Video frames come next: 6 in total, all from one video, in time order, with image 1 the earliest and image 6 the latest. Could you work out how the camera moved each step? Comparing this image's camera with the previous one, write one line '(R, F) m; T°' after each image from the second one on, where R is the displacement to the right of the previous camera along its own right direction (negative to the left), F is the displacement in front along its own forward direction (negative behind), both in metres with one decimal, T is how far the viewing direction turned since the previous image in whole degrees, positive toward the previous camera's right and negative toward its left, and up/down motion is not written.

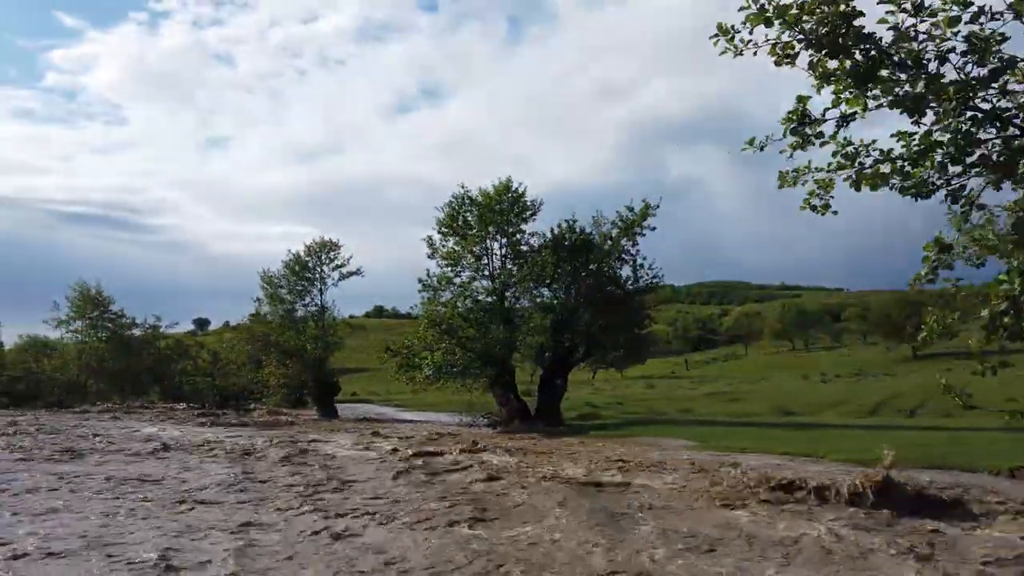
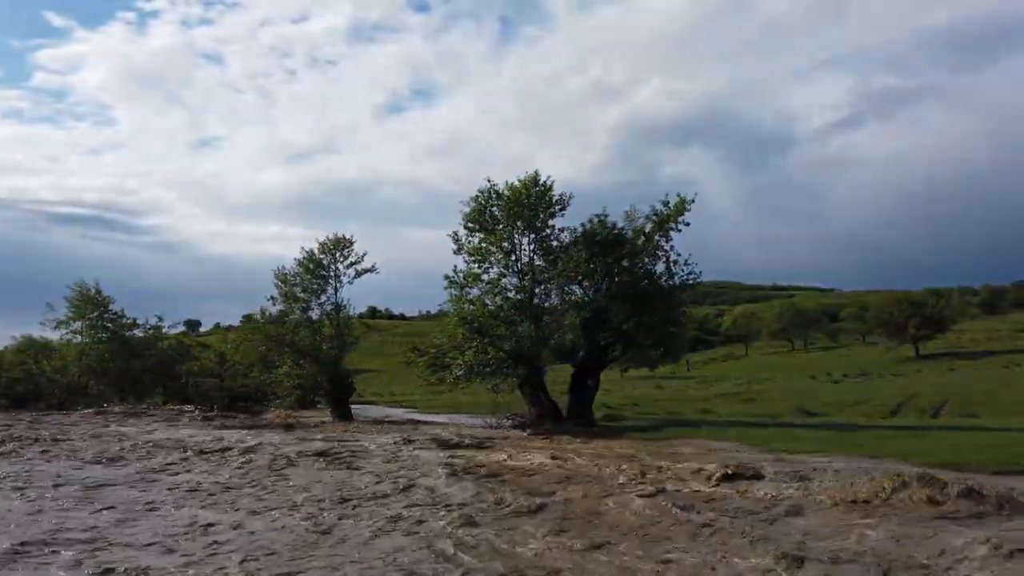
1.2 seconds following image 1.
(-1.4, +1.0) m; +1°
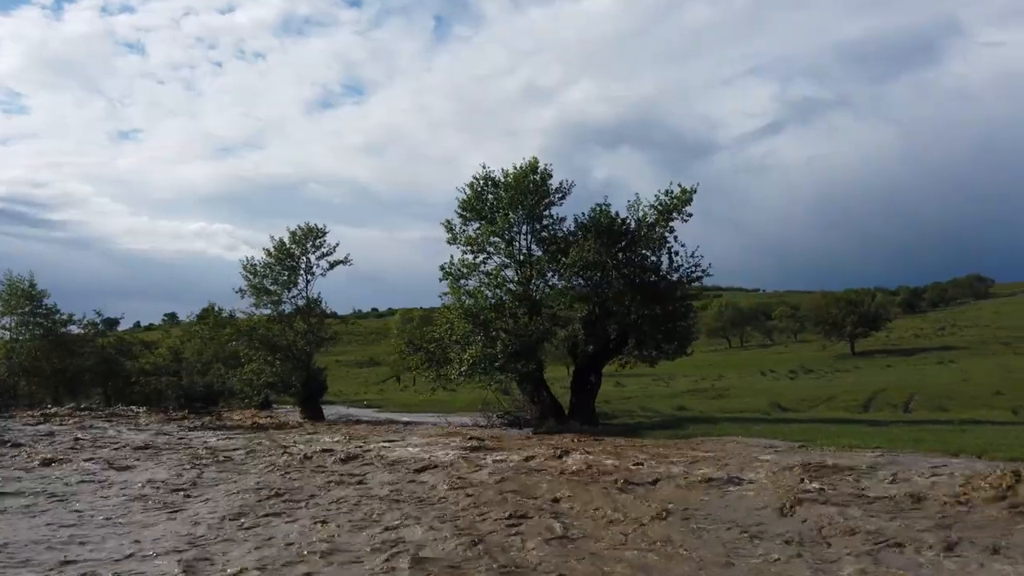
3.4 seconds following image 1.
(-2.4, +1.6) m; +5°
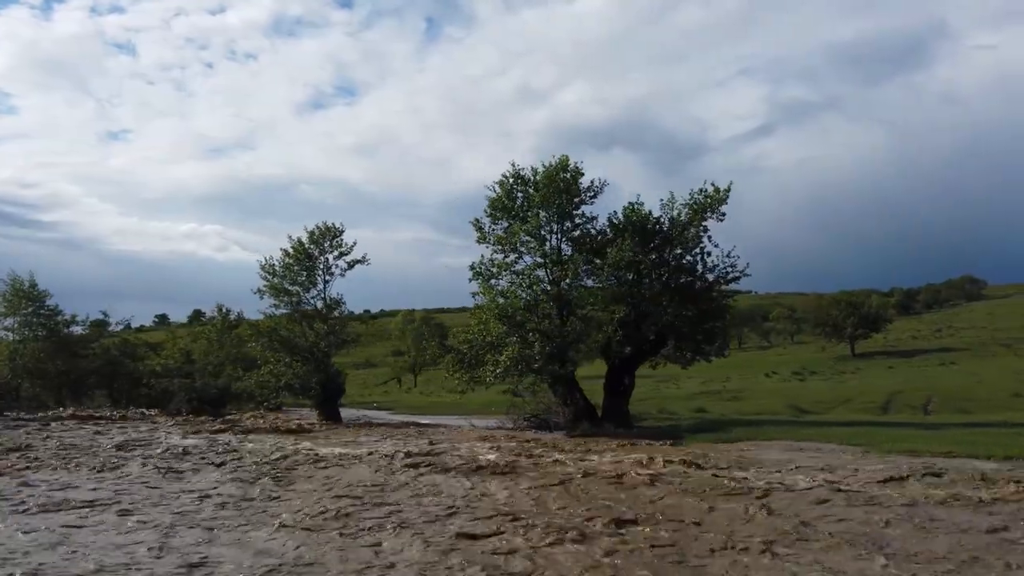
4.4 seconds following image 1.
(-1.4, +0.6) m; +1°
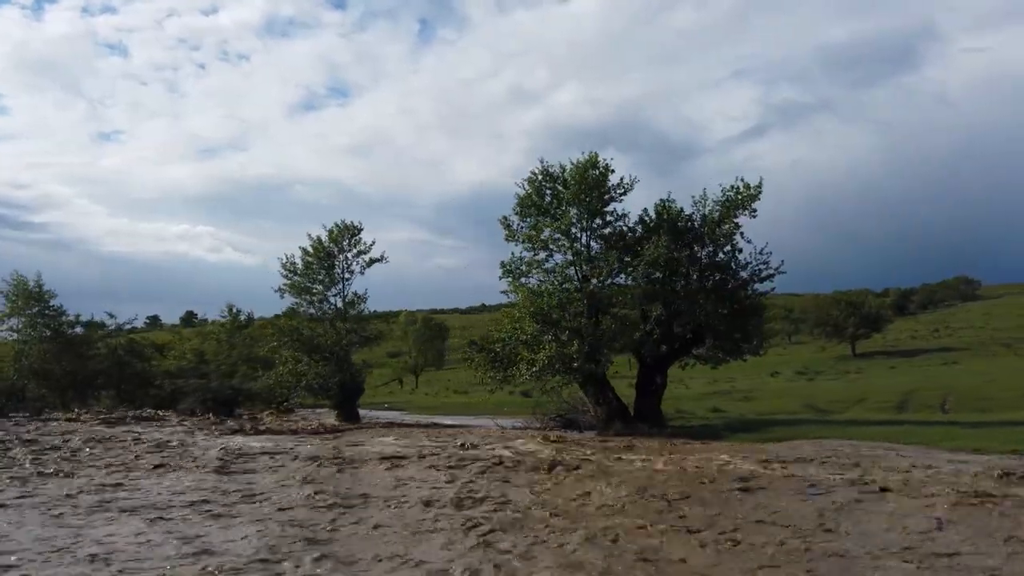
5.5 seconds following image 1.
(-1.3, +0.4) m; 0°
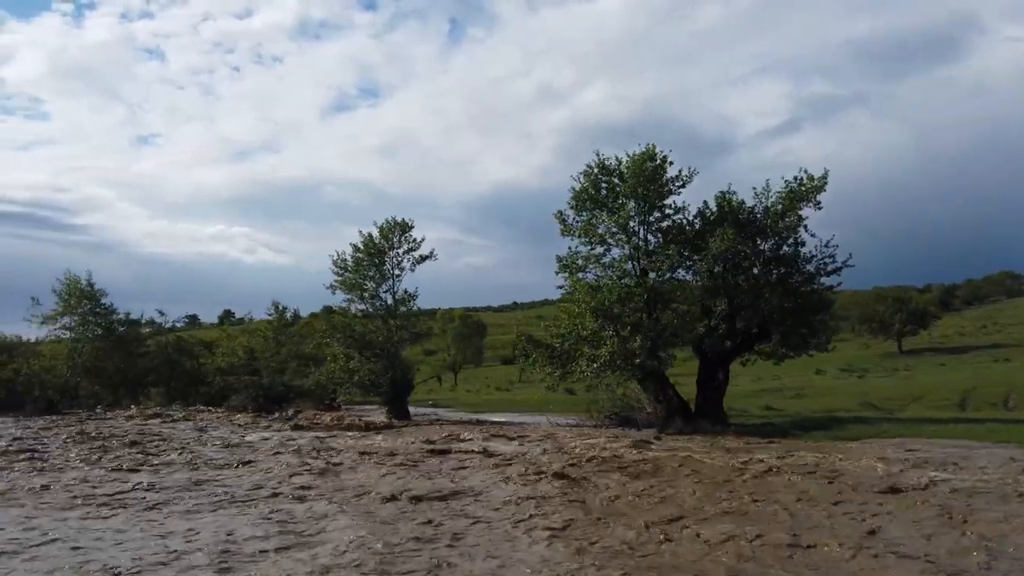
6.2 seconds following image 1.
(-0.8, +0.4) m; -2°
